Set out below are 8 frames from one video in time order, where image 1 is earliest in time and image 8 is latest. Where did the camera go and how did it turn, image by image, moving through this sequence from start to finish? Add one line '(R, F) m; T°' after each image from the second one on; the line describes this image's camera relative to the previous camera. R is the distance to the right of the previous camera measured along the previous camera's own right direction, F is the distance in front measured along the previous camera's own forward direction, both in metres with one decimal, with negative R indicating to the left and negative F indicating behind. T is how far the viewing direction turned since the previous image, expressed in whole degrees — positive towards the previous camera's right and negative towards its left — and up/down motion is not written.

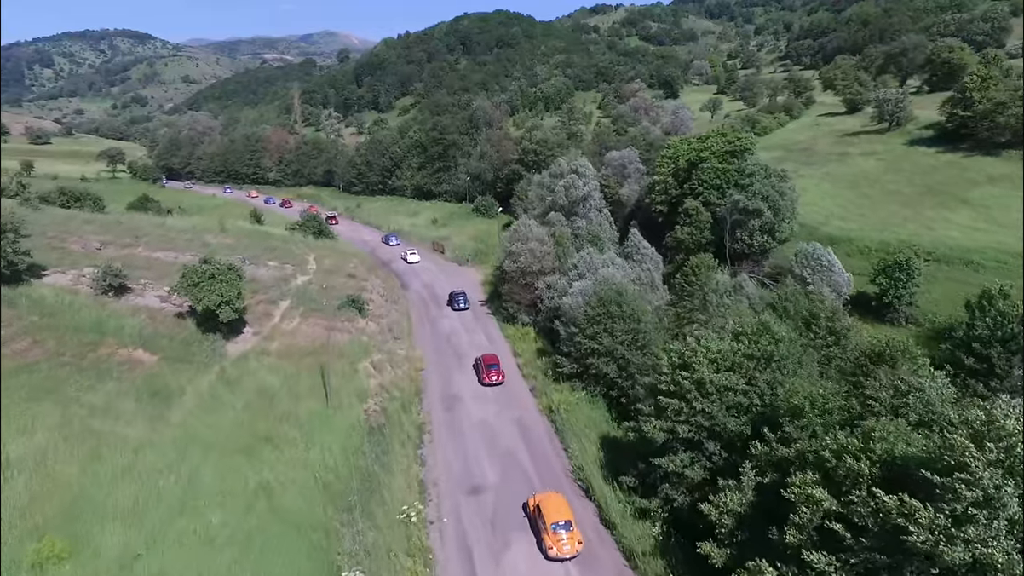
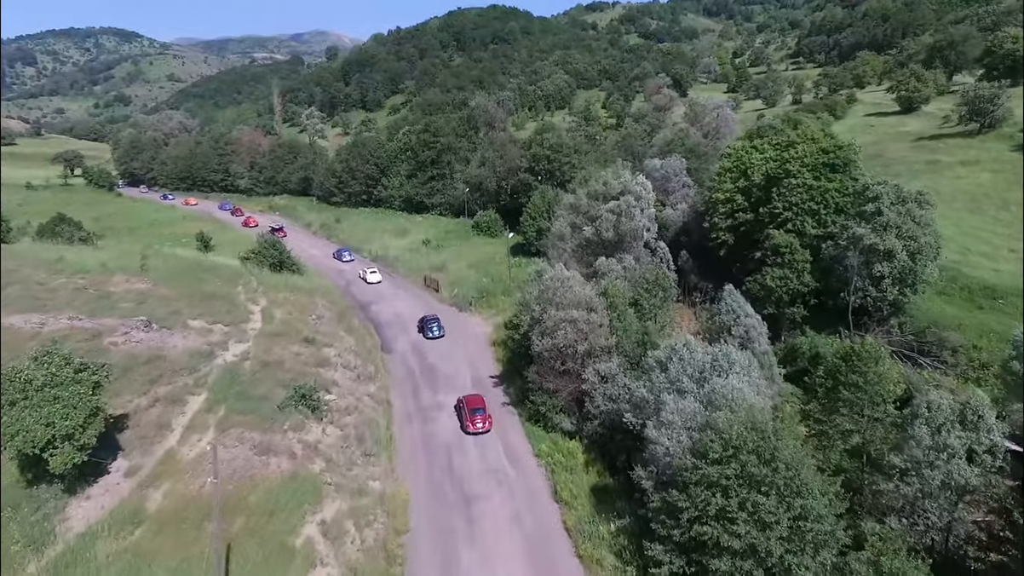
(-0.9, +7.4) m; +1°
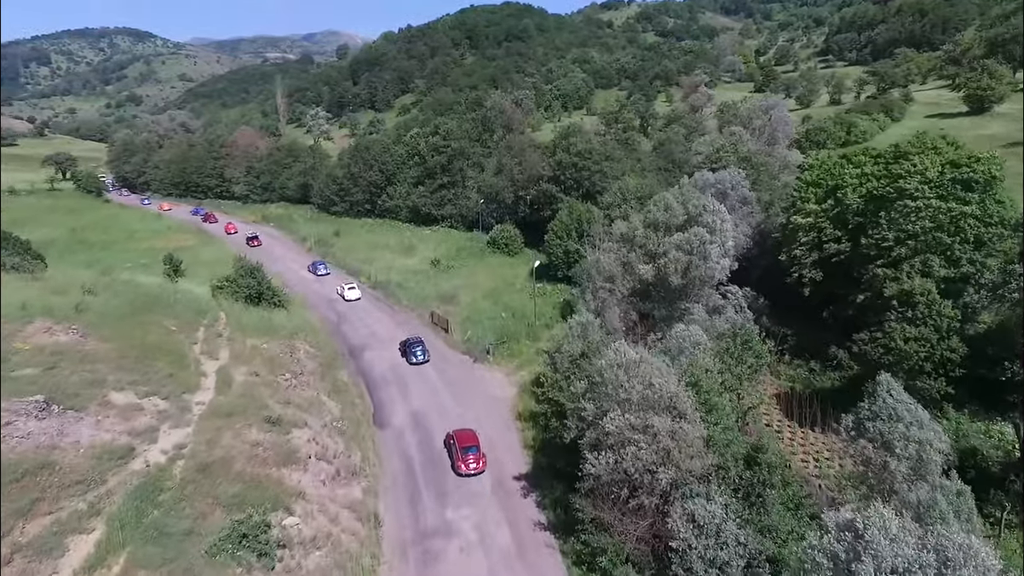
(-0.5, +4.8) m; -1°
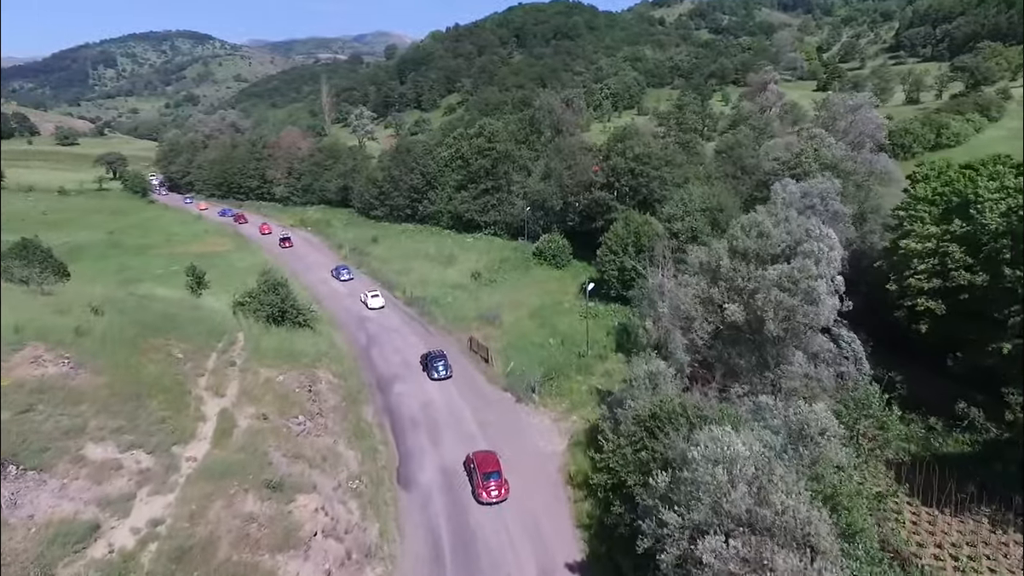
(-0.2, +2.6) m; -4°
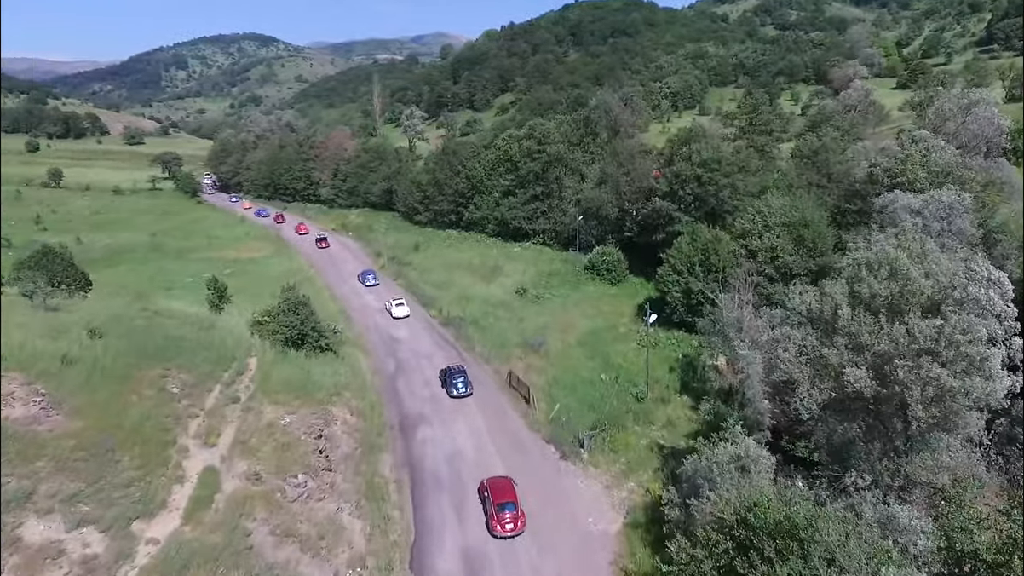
(+0.1, +2.7) m; -5°
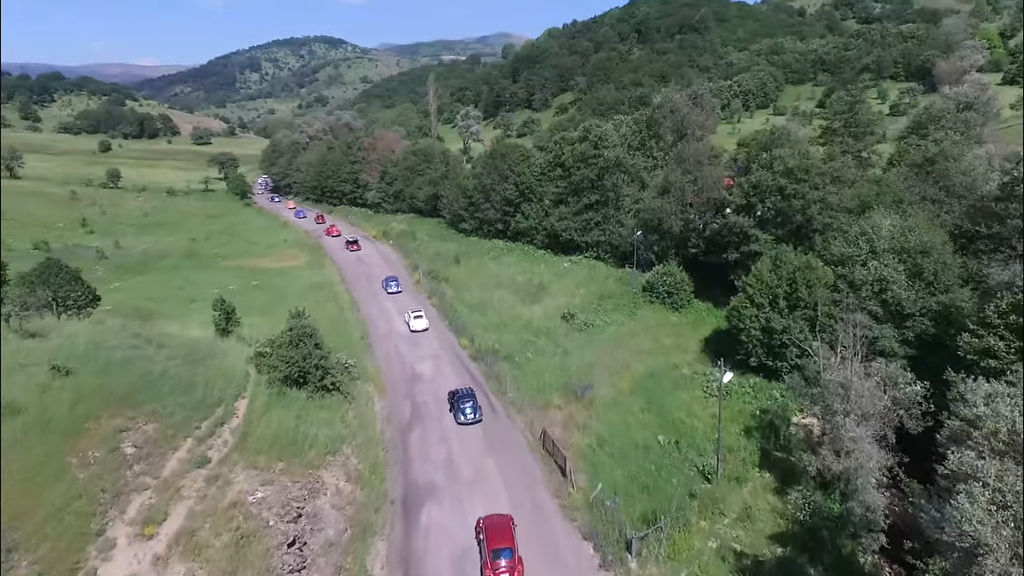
(+0.5, +3.2) m; -5°
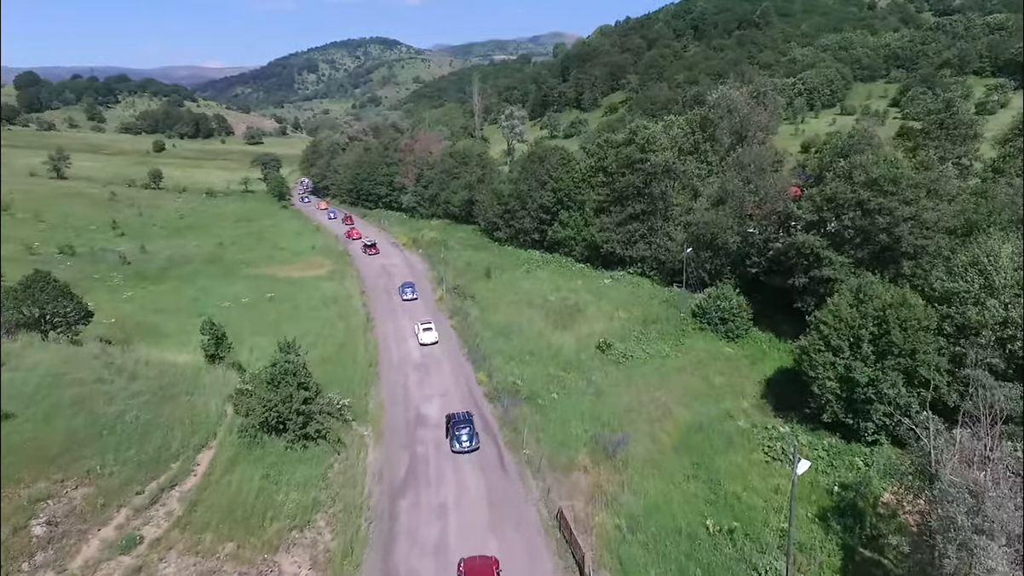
(+0.6, +2.8) m; -5°
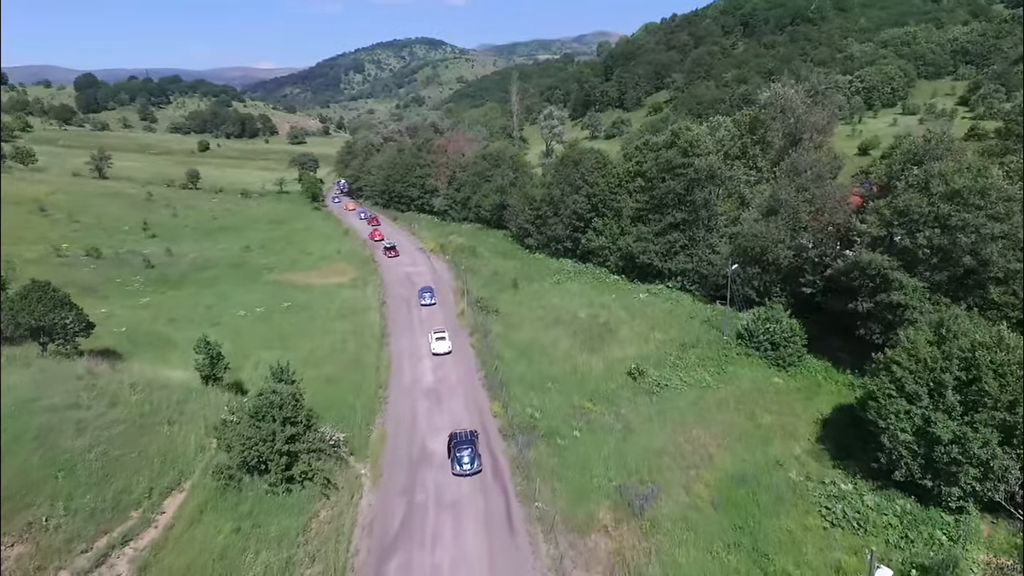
(+0.5, +1.8) m; -4°
